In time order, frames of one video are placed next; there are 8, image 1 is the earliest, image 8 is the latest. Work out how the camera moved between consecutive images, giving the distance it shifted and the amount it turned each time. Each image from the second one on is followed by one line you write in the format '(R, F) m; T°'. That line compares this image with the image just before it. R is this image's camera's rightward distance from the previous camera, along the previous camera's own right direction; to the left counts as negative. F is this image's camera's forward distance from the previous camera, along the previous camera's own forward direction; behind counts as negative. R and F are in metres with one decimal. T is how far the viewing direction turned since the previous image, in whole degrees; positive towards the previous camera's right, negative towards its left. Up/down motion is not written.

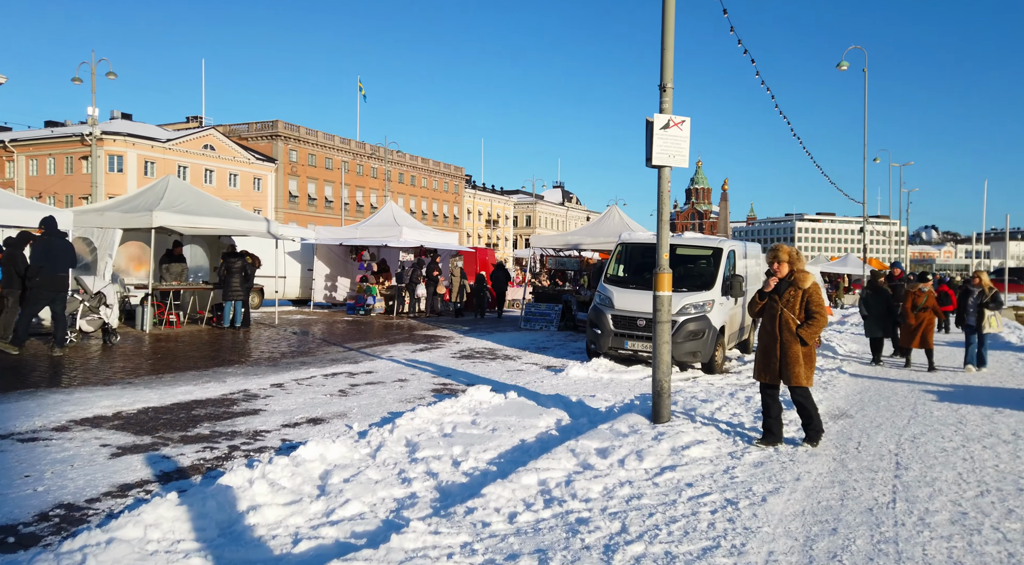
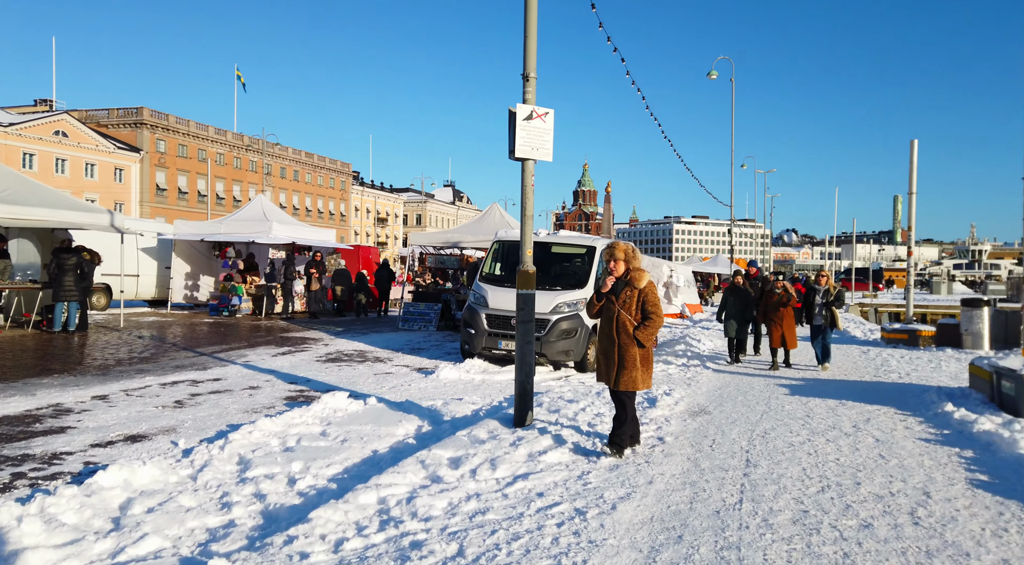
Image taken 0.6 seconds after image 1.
(+0.4, +0.4) m; +10°
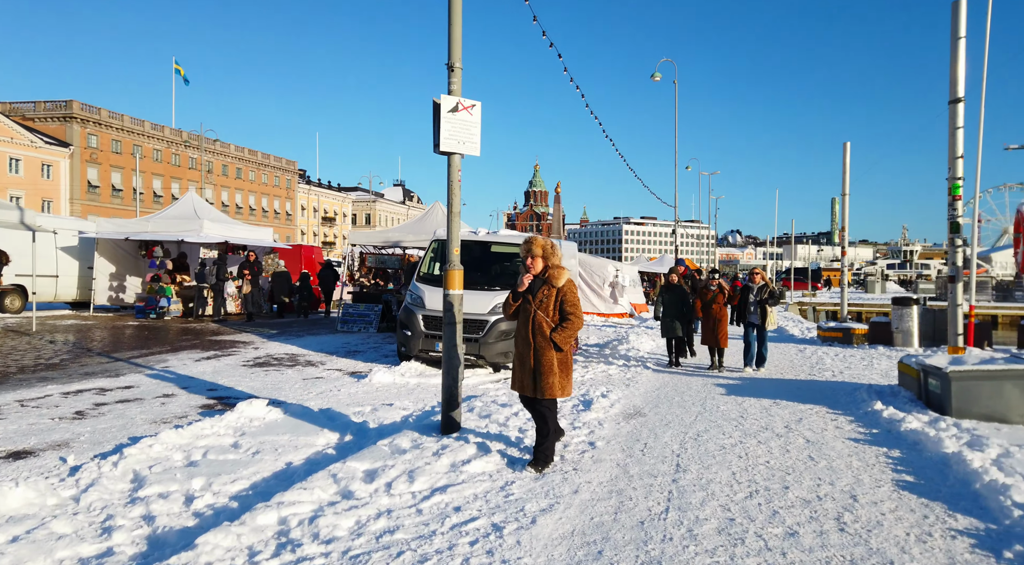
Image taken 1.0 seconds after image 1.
(+0.3, +0.3) m; +4°
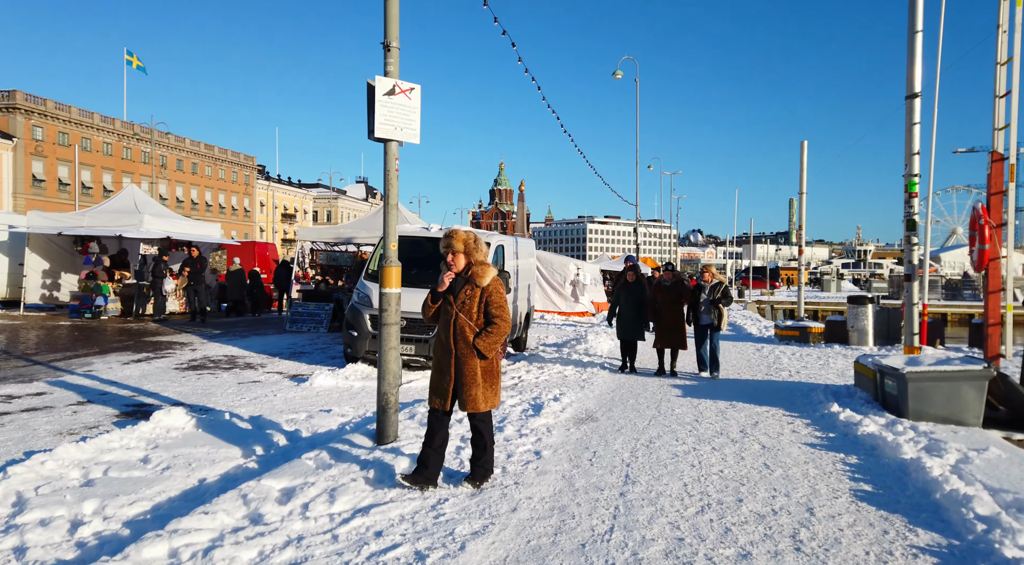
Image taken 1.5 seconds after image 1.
(+0.2, +0.4) m; +3°
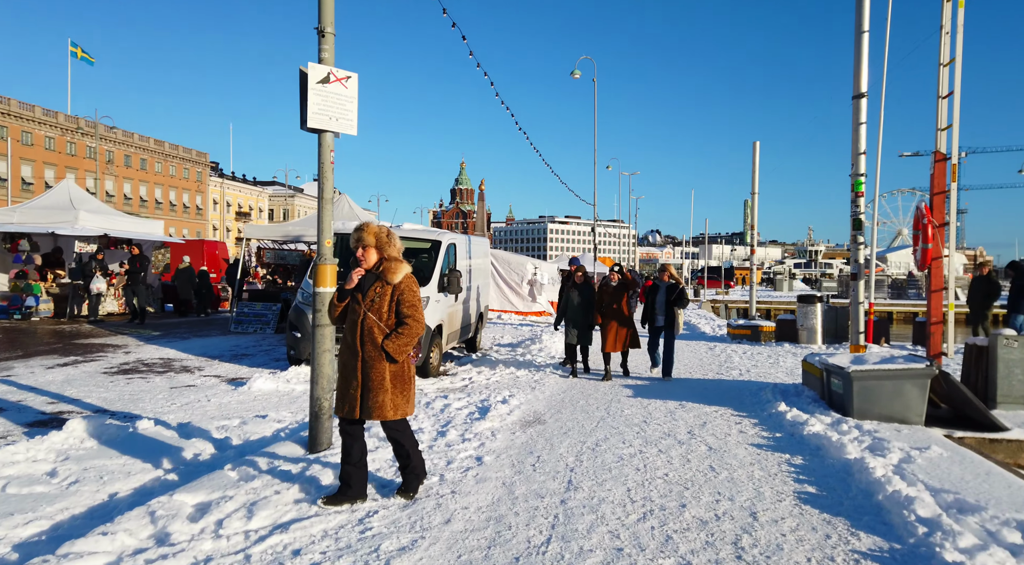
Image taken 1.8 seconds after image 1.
(+0.2, +0.2) m; +3°
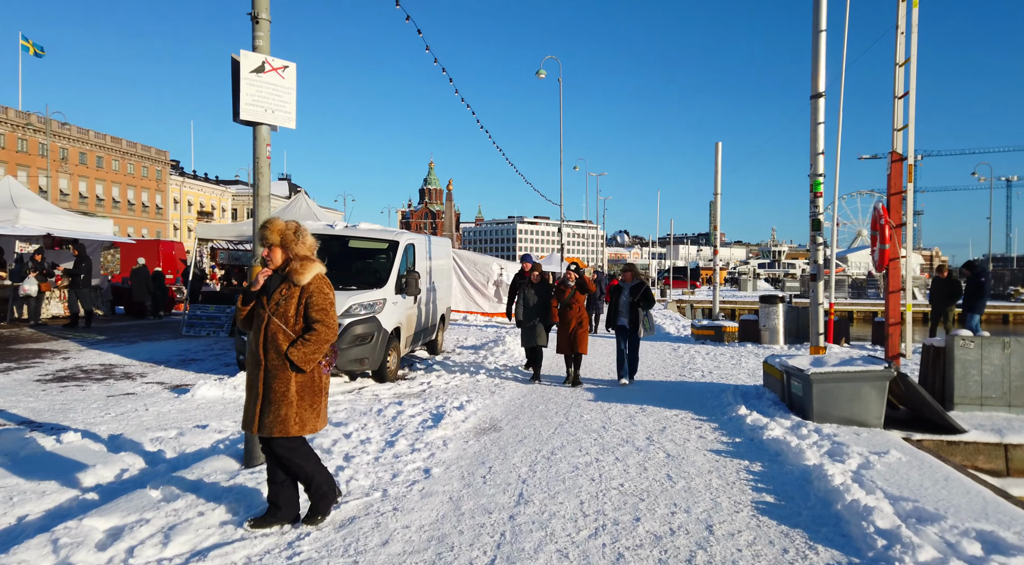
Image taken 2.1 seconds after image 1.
(+0.2, +0.3) m; +3°
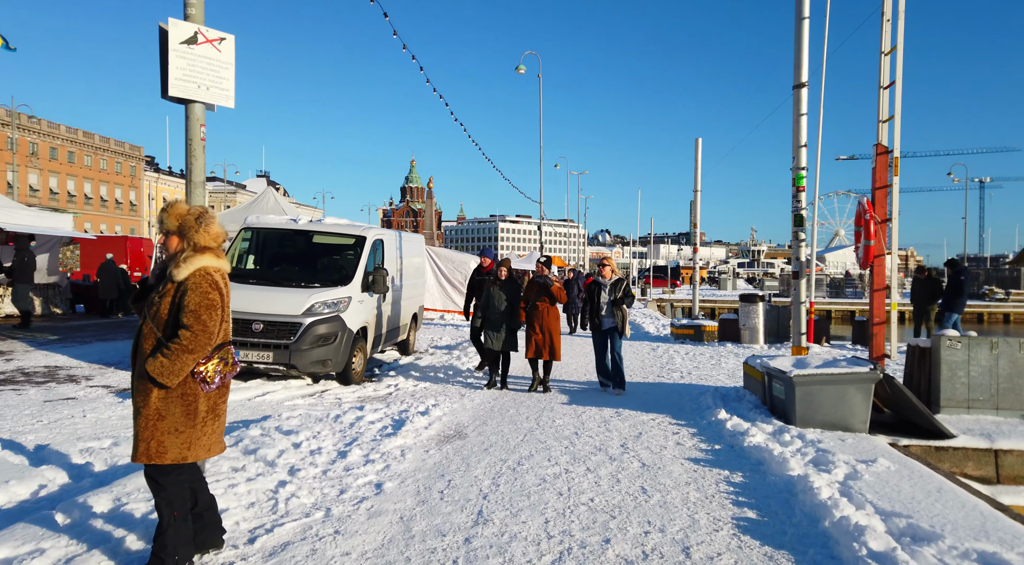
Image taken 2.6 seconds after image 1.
(+0.2, +0.4) m; +2°
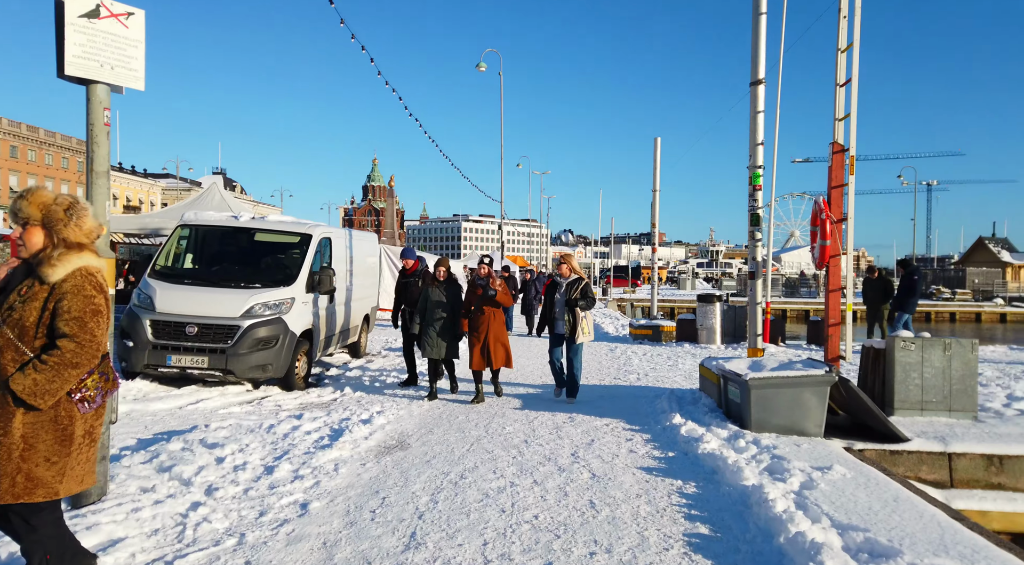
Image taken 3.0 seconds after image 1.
(+0.2, +0.3) m; +3°
